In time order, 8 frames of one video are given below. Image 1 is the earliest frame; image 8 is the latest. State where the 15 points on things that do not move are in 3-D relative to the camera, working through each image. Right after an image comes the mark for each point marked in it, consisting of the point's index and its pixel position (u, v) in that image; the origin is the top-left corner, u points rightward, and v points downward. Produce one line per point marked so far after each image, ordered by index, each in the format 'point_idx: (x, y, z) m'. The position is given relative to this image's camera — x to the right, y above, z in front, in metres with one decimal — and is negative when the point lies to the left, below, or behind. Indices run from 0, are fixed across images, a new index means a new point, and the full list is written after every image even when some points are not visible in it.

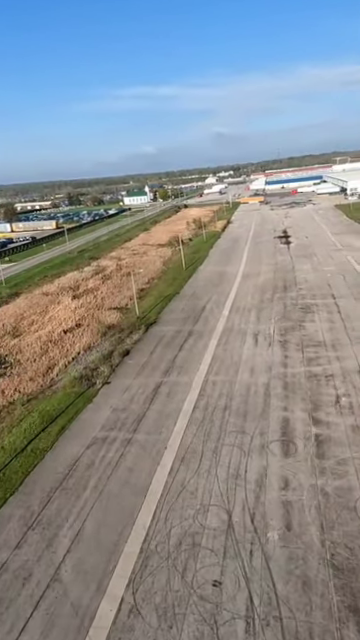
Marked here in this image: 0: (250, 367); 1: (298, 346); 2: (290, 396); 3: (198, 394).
0: (+2.3, -1.5, +15.3) m
1: (+4.1, -0.9, +16.5) m
2: (+3.1, -2.2, +13.3) m
3: (+0.5, -2.2, +13.9) m
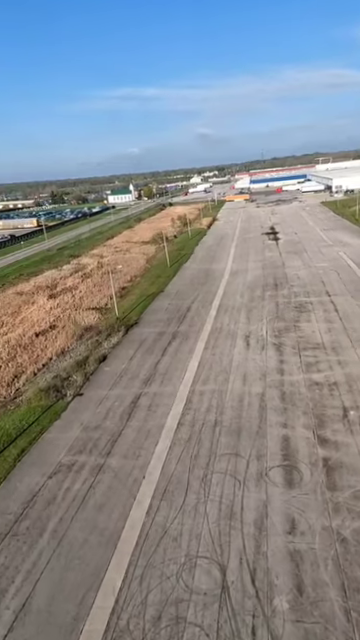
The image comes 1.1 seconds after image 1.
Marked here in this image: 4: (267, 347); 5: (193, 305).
0: (+1.8, -1.6, +13.5) m
1: (+3.6, -0.9, +14.7) m
2: (+2.7, -2.2, +11.5) m
3: (+0.1, -2.3, +12.0) m
4: (+2.8, -0.9, +15.0) m
5: (+0.5, +0.7, +19.2) m
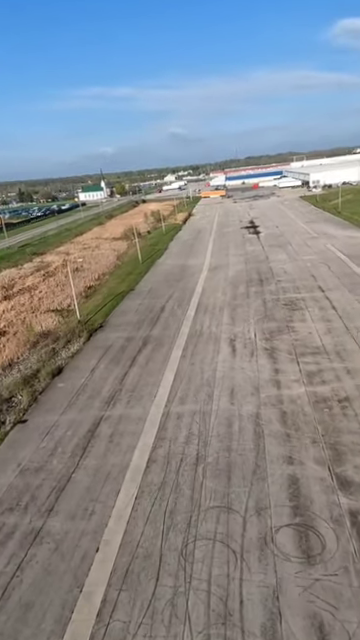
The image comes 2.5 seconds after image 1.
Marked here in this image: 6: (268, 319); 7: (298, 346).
0: (+1.1, -1.6, +10.8) m
1: (+2.9, -0.9, +12.1) m
2: (+2.2, -2.2, +8.8) m
3: (-0.5, -2.3, +9.2) m
4: (+2.0, -0.9, +12.3) m
5: (-0.4, +0.6, +16.4) m
6: (+2.7, +0.2, +14.2) m
7: (+3.1, -0.7, +12.5) m
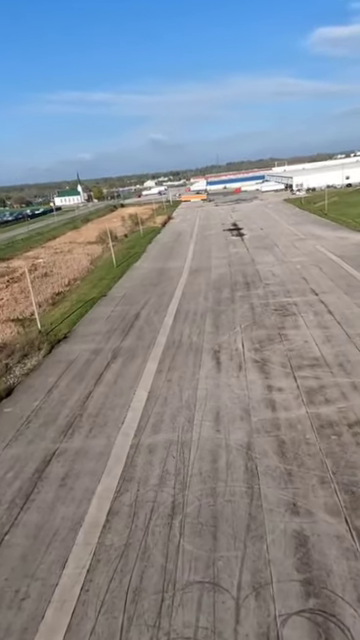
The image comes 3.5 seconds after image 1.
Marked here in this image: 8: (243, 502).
0: (+0.6, -1.7, +8.8) m
1: (+2.3, -1.0, +10.2) m
2: (+1.7, -2.3, +6.9) m
3: (-0.9, -2.4, +7.2) m
4: (+1.5, -1.0, +10.4) m
5: (-1.1, +0.3, +14.5) m
6: (+2.0, 0.0, +12.4) m
7: (+2.5, -0.8, +10.6) m
8: (+0.9, -2.5, +6.6) m
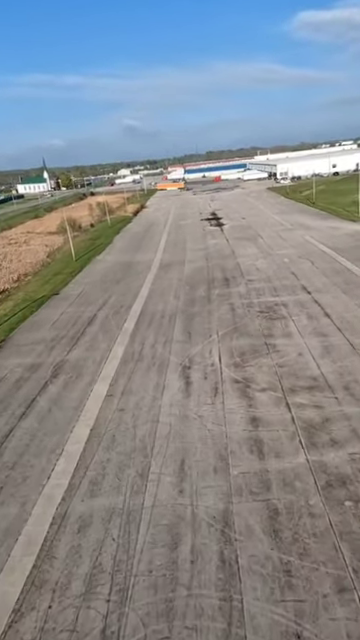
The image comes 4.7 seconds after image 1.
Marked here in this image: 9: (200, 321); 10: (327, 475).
0: (0.0, -1.9, +6.3) m
1: (+1.6, -1.2, +7.8) m
2: (+1.2, -2.5, +4.4) m
3: (-1.5, -2.6, +4.6) m
4: (+0.8, -1.2, +7.9) m
5: (-2.0, +0.2, +11.9) m
6: (+1.2, -0.1, +9.9) m
7: (+1.8, -1.0, +8.1) m
8: (+0.3, -2.7, +4.1) m
9: (+0.4, -0.1, +10.3) m
10: (+1.8, -1.9, +5.9) m
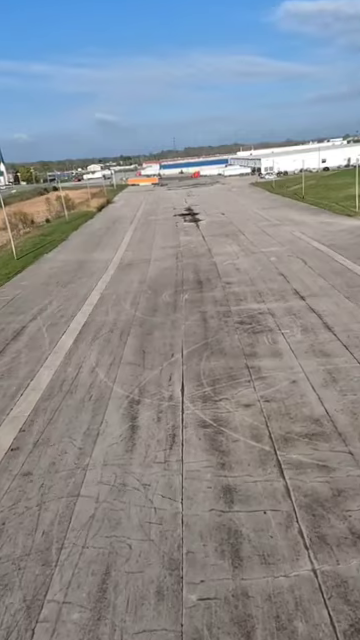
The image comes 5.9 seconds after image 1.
0: (-0.7, -2.0, +3.8) m
1: (+0.9, -1.4, +5.3) m
2: (+0.6, -2.6, +1.9) m
3: (-2.1, -2.7, +2.0) m
4: (+0.1, -1.3, +5.4) m
5: (-2.8, 0.0, +9.3) m
6: (+0.5, -0.4, +7.4) m
7: (+1.1, -1.1, +5.7) m
8: (-0.3, -2.7, +1.5) m
9: (-0.3, -0.3, +7.8) m
10: (+1.2, -2.0, +3.4) m
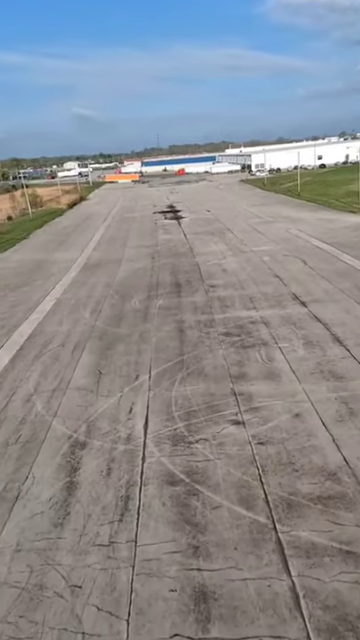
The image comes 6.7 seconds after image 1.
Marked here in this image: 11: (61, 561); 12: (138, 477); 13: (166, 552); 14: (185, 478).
0: (-1.0, -2.1, +2.0) m
1: (+0.6, -1.4, +3.6) m
2: (+0.3, -2.6, +0.2) m
3: (-2.3, -2.7, +0.2) m
4: (-0.2, -1.4, +3.7) m
5: (-3.2, -0.2, +7.6) m
6: (+0.1, -0.5, +5.8) m
7: (+0.8, -1.2, +4.0) m
8: (-0.5, -2.7, -0.2) m
9: (-0.7, -0.4, +6.1) m
10: (+0.9, -2.0, +1.7) m
11: (-0.8, -1.6, +3.3) m
12: (-0.4, -1.3, +4.0) m
13: (-0.1, -1.6, +3.3) m
14: (0.0, -1.3, +4.0) m
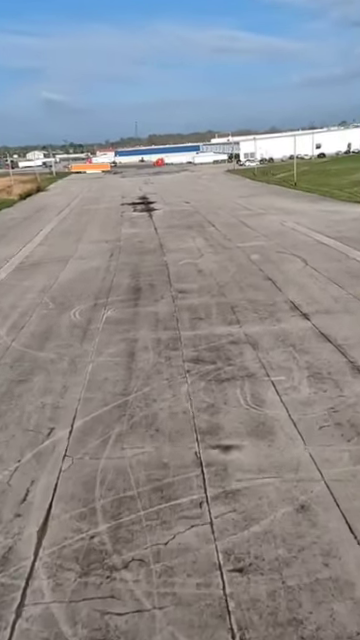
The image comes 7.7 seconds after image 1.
0: (-1.4, -2.2, +0.1) m
1: (+0.2, -1.6, +1.7) m
2: (-0.1, -2.6, -1.8) m
3: (-2.7, -2.8, -1.8) m
4: (-0.7, -1.6, +1.8) m
5: (-3.7, -0.4, +5.6) m
6: (-0.3, -0.7, +3.8) m
7: (+0.4, -1.4, +2.1) m
8: (-0.9, -2.8, -2.1) m
9: (-1.2, -0.6, +4.2) m
10: (+0.5, -2.1, -0.2) m
11: (-1.2, -1.7, +1.3) m
12: (-0.8, -1.4, +2.1) m
13: (-0.5, -1.7, +1.4) m
14: (-0.4, -1.4, +2.1) m
